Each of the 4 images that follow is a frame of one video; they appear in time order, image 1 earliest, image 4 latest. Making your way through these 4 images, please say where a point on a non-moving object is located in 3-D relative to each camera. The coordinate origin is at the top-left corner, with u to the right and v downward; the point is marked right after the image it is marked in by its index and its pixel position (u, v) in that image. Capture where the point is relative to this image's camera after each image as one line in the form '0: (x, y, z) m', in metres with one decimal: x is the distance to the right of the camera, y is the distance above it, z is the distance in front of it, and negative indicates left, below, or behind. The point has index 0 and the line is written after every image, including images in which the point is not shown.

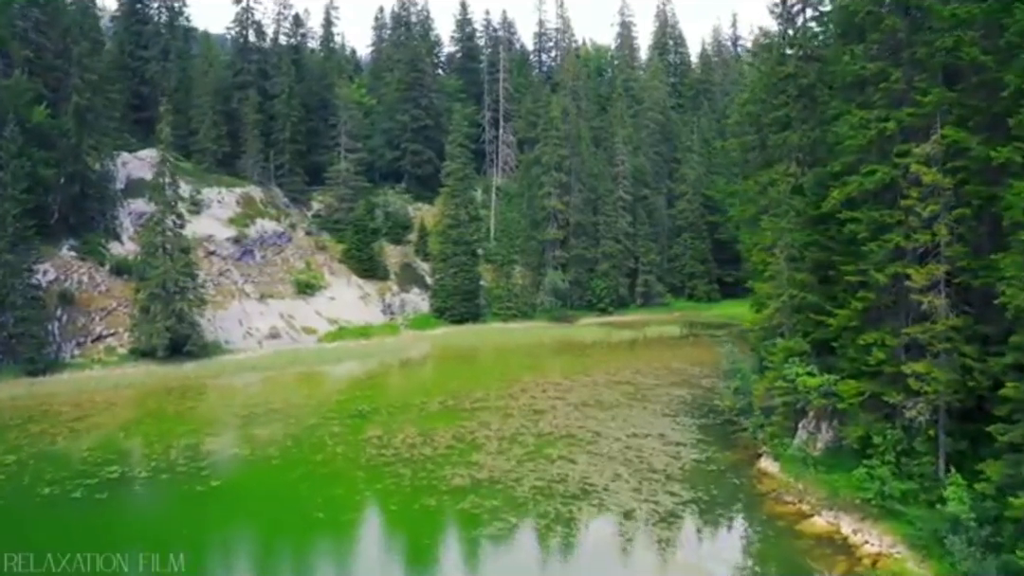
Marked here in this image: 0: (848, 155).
0: (+7.6, +3.0, +19.4) m
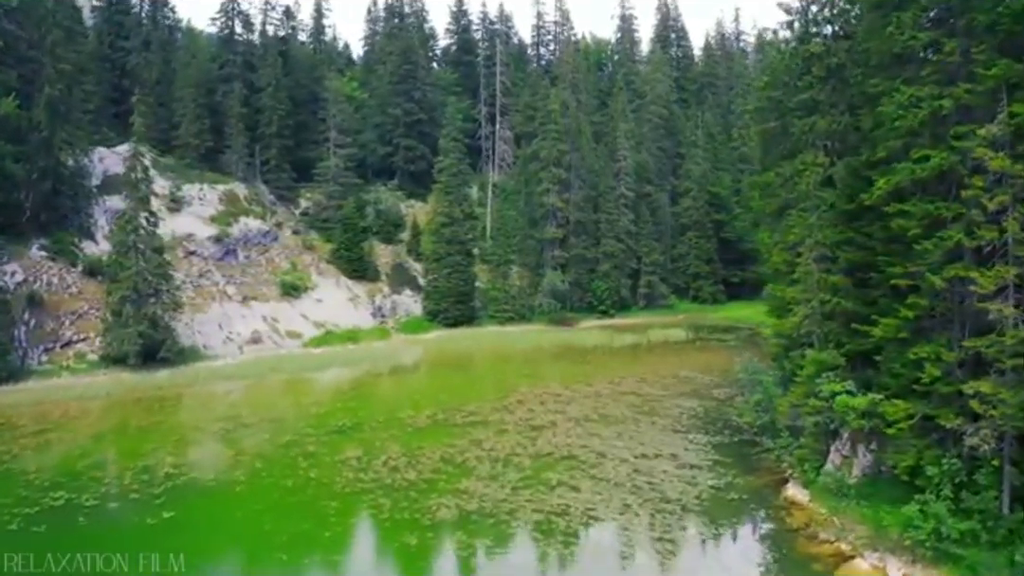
0: (+7.5, +2.9, +16.9) m
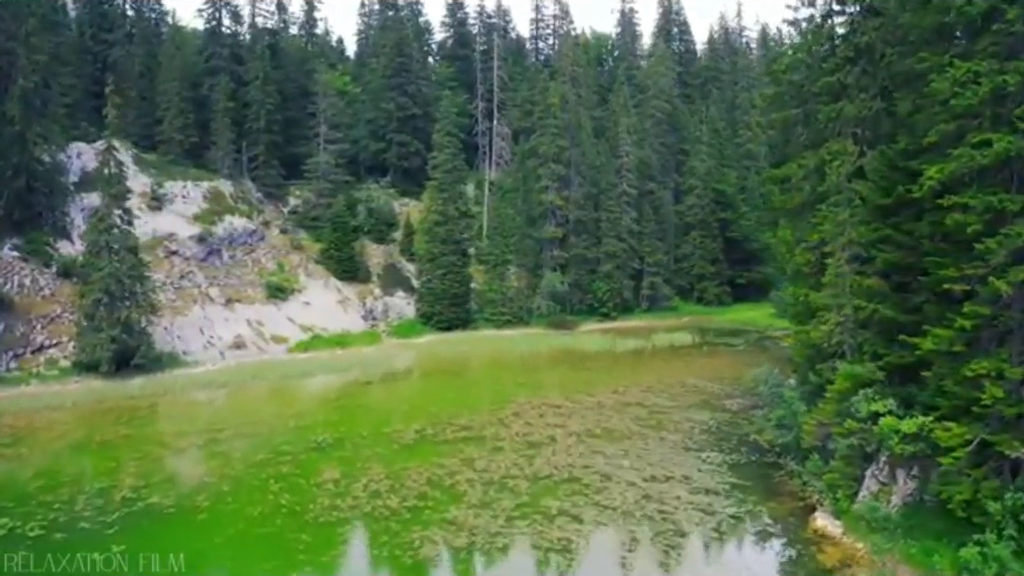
0: (+7.4, +2.8, +14.8) m
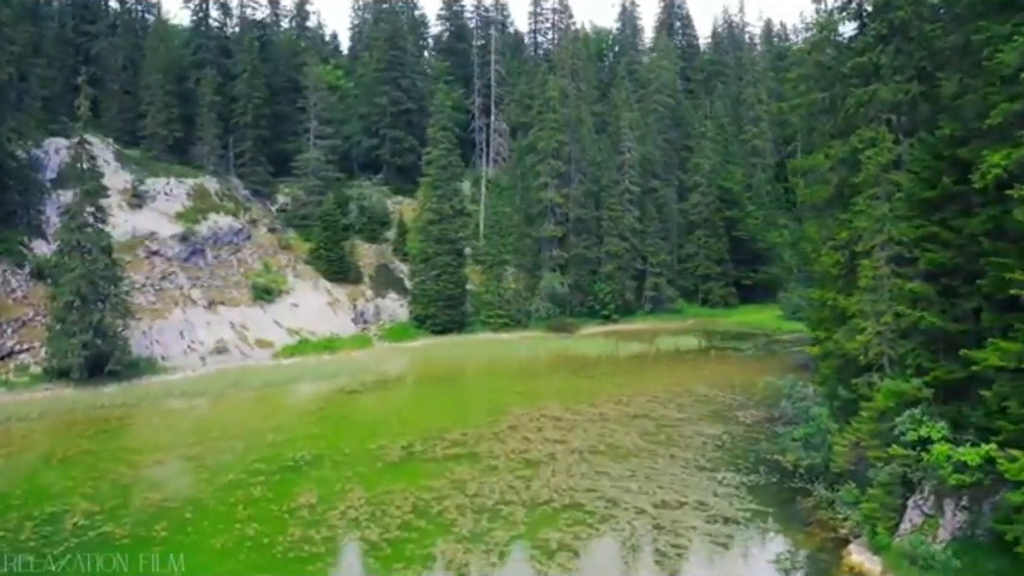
0: (+7.3, +2.7, +12.8) m
